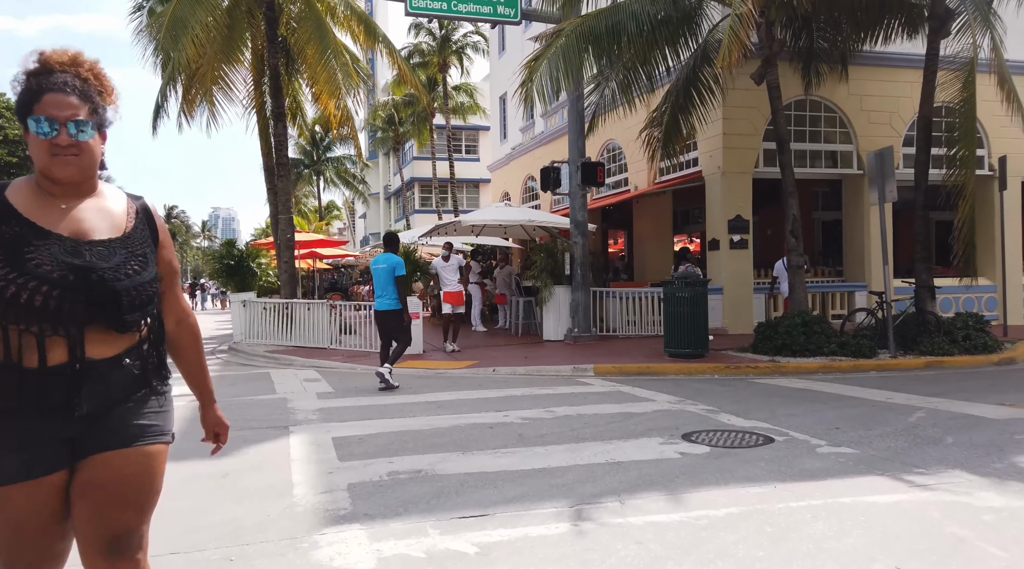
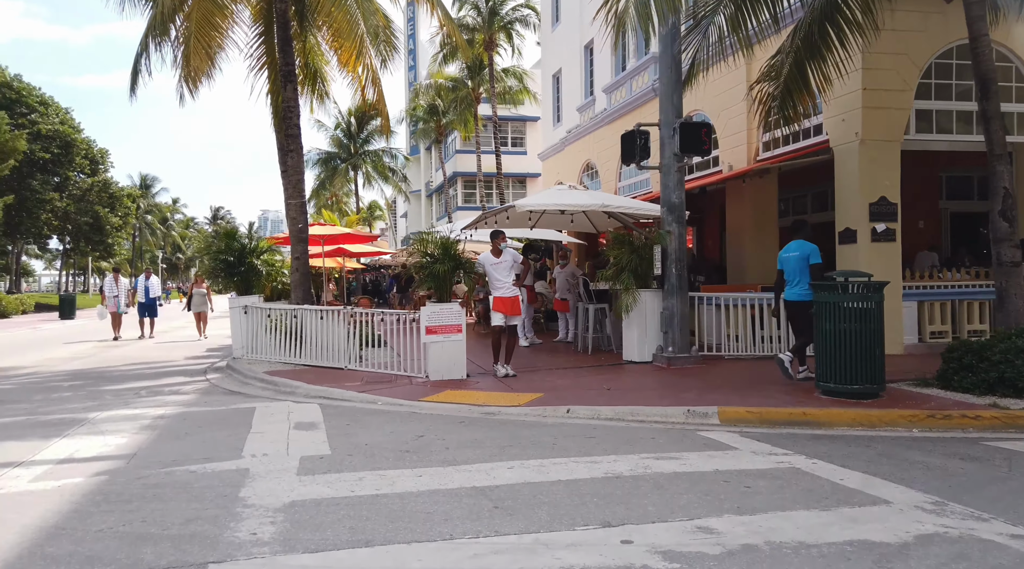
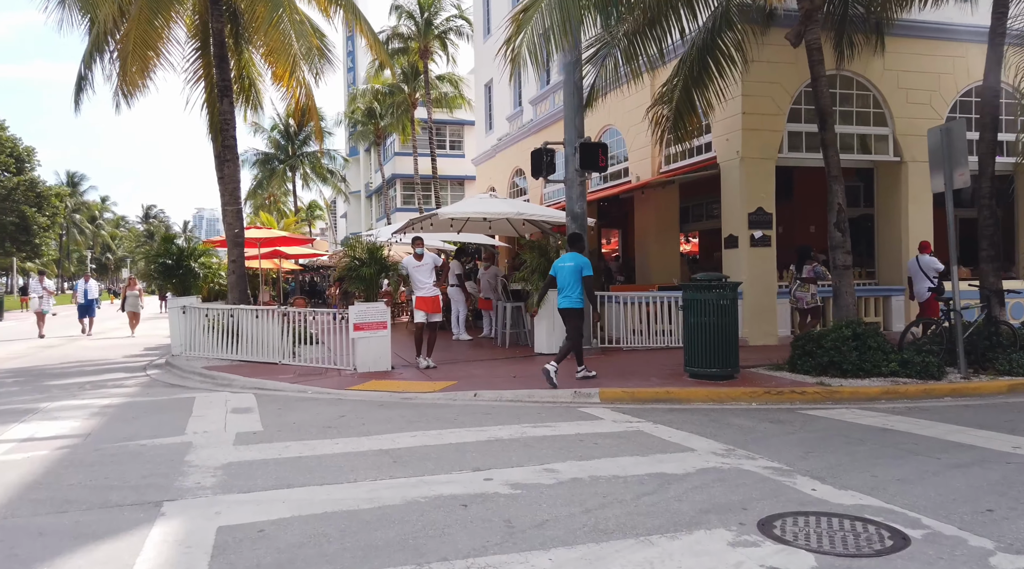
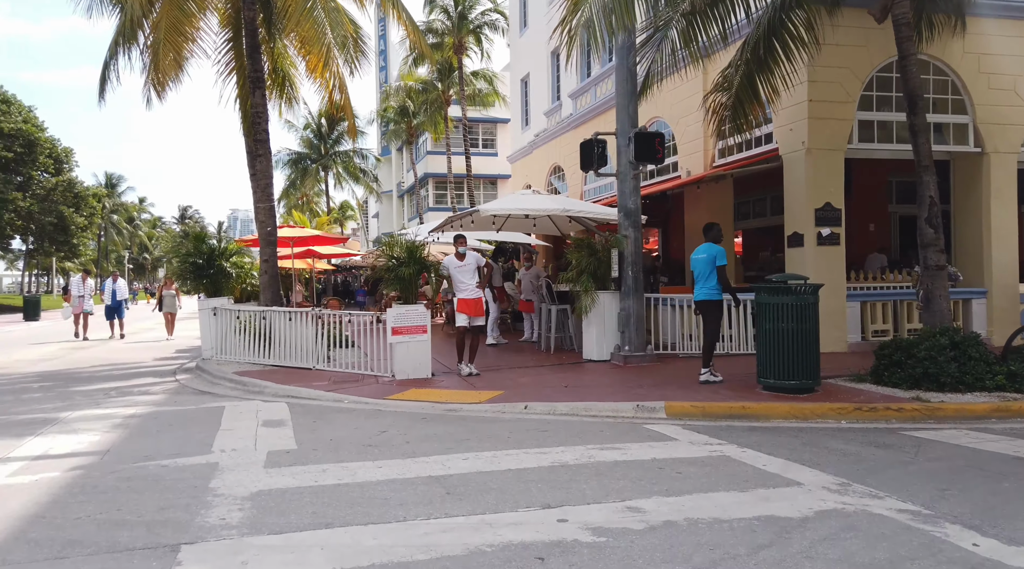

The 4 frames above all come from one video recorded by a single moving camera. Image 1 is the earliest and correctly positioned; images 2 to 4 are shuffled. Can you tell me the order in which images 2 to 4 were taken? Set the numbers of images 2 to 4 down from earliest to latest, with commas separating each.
3, 4, 2
